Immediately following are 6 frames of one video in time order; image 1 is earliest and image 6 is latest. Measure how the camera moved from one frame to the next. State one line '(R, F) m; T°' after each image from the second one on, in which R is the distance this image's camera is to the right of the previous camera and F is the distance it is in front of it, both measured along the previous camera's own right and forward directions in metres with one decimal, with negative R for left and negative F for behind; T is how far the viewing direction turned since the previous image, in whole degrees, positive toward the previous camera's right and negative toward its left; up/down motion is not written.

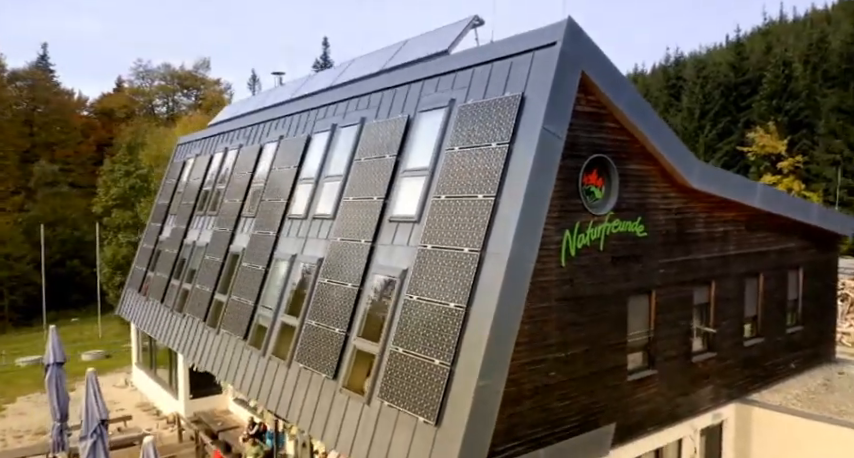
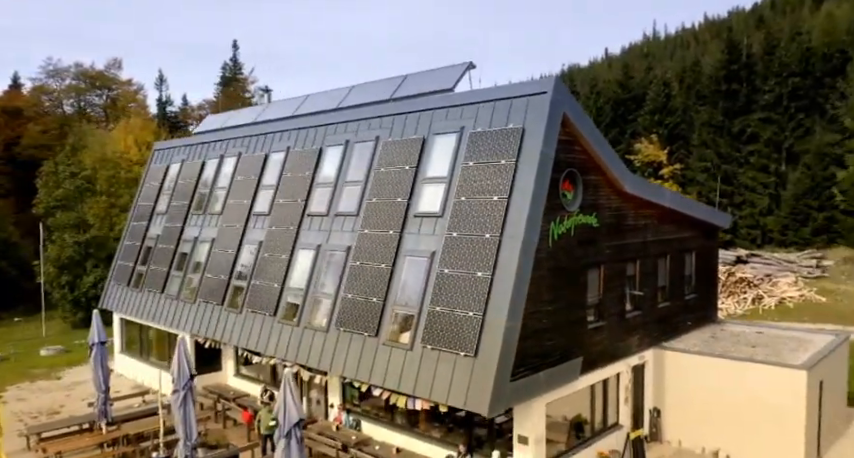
(-2.9, -3.5) m; +10°
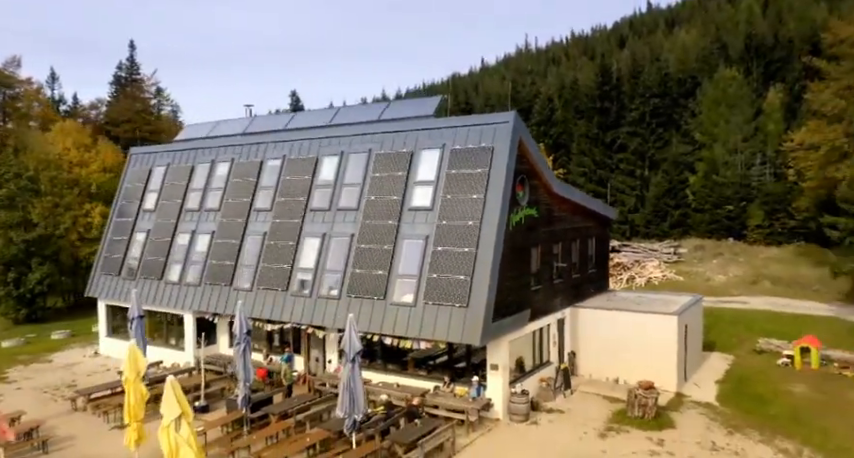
(-3.6, -4.9) m; +11°
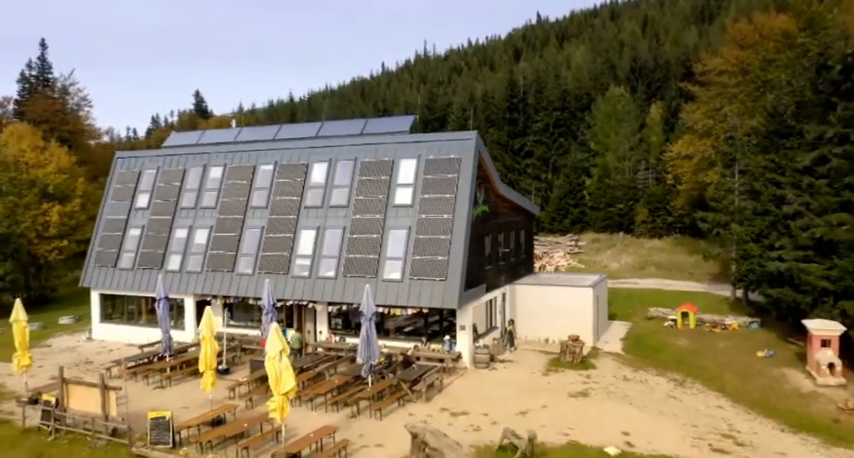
(-3.4, -5.2) m; +9°
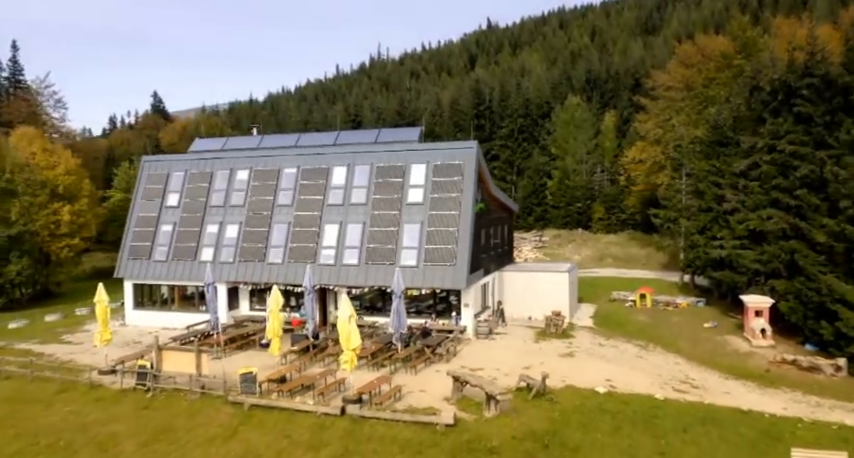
(-2.9, -4.5) m; +5°
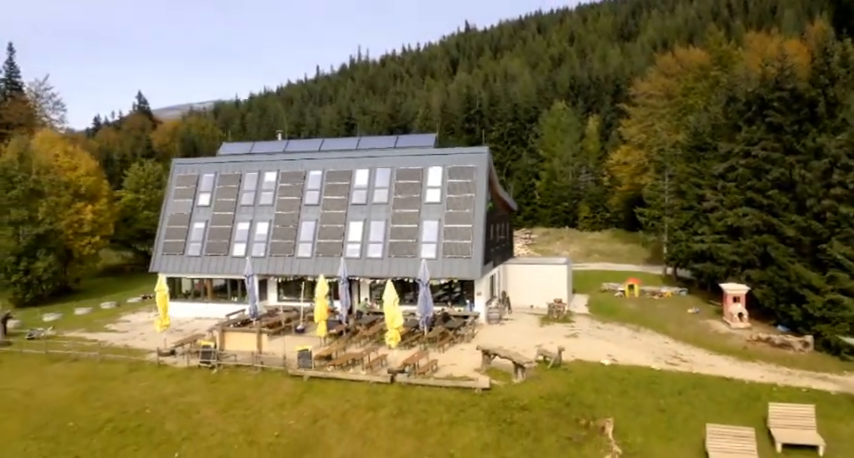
(-2.3, -3.2) m; +2°
